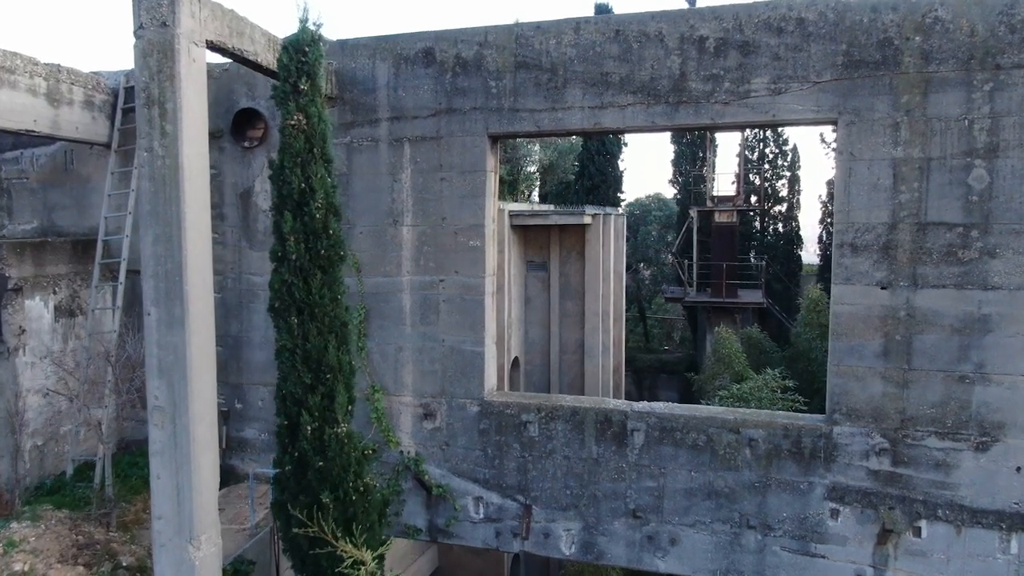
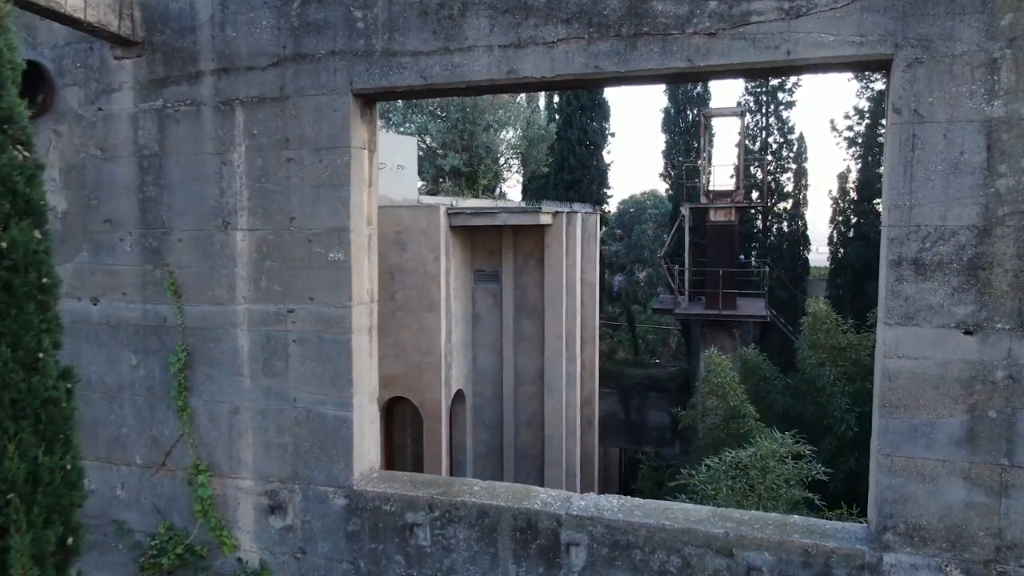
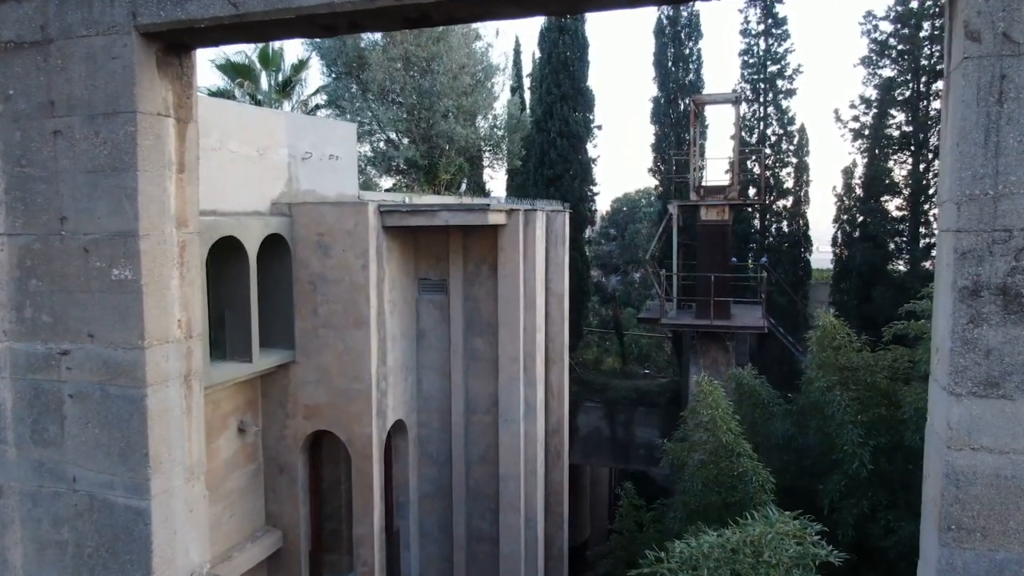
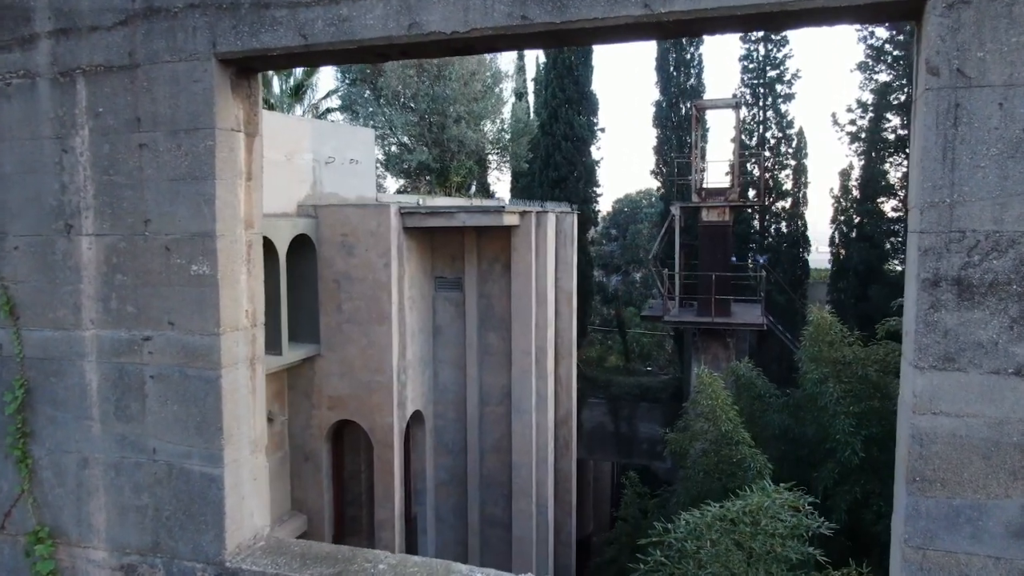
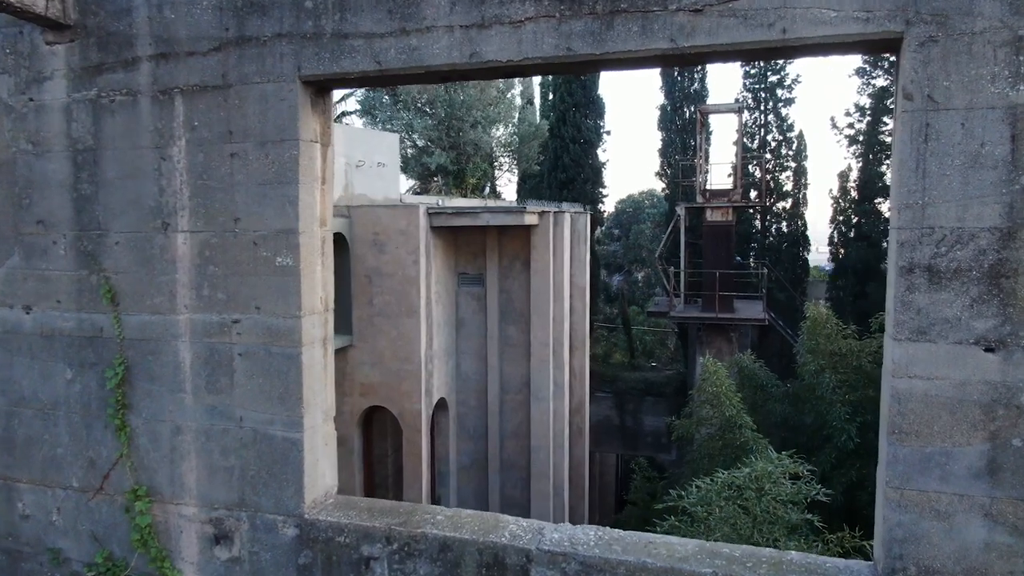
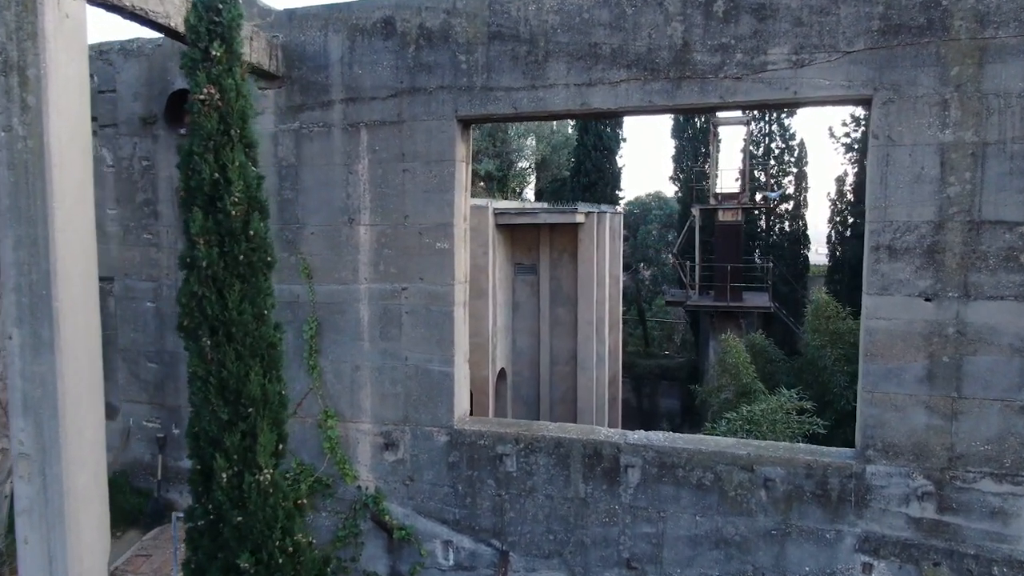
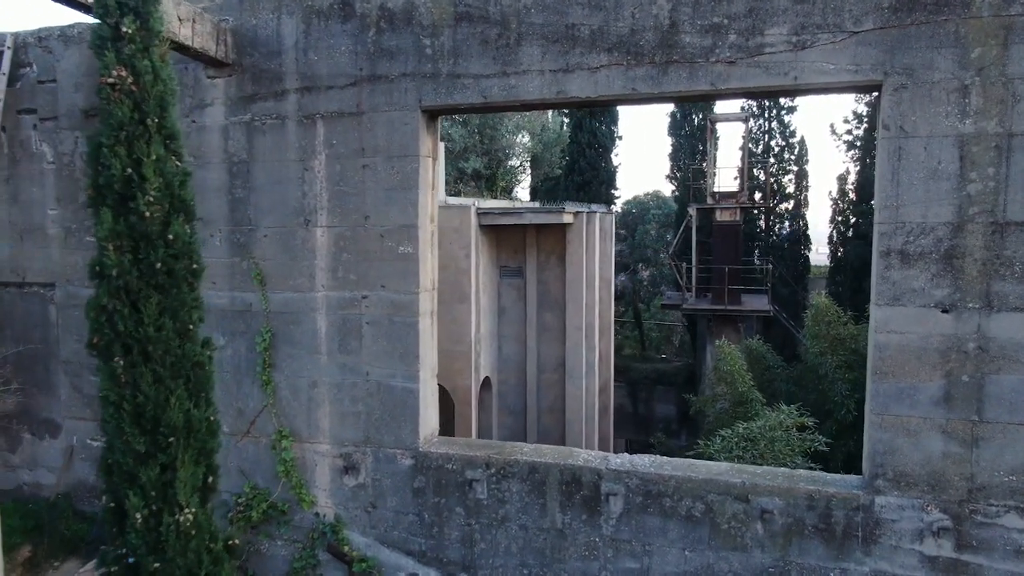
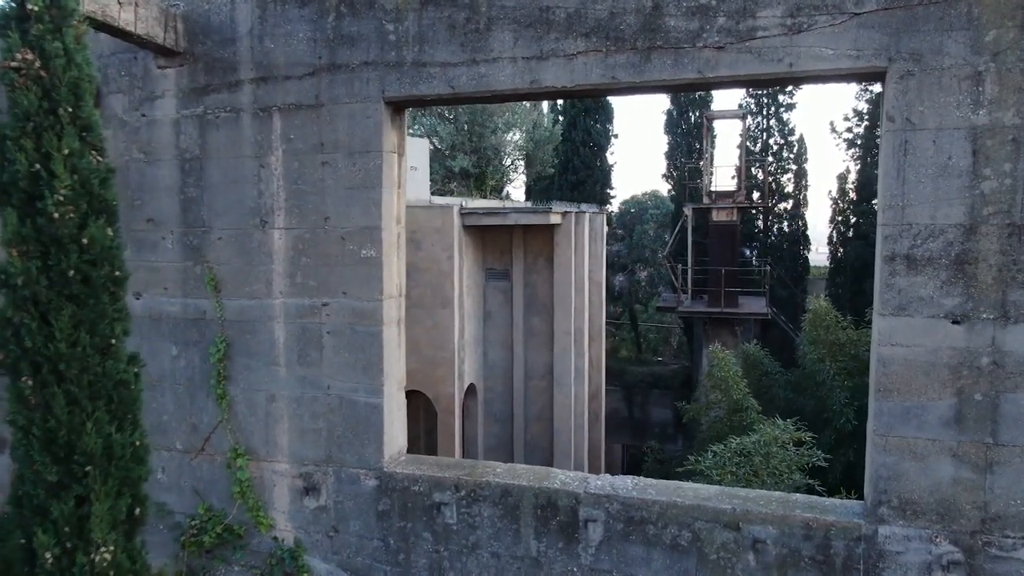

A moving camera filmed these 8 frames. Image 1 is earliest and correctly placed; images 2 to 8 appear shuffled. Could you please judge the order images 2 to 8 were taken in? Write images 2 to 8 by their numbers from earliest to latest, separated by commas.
6, 7, 8, 2, 5, 4, 3
